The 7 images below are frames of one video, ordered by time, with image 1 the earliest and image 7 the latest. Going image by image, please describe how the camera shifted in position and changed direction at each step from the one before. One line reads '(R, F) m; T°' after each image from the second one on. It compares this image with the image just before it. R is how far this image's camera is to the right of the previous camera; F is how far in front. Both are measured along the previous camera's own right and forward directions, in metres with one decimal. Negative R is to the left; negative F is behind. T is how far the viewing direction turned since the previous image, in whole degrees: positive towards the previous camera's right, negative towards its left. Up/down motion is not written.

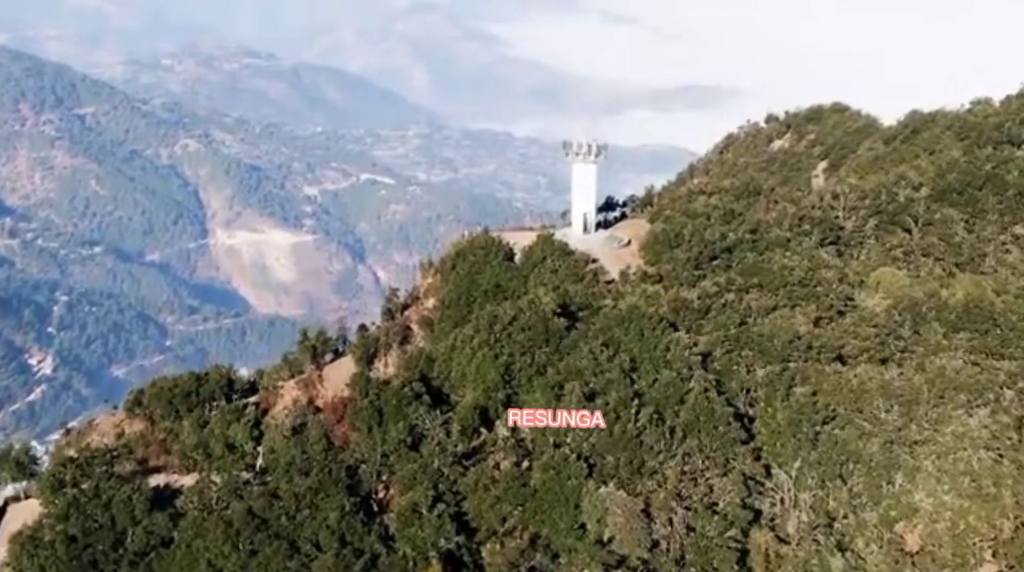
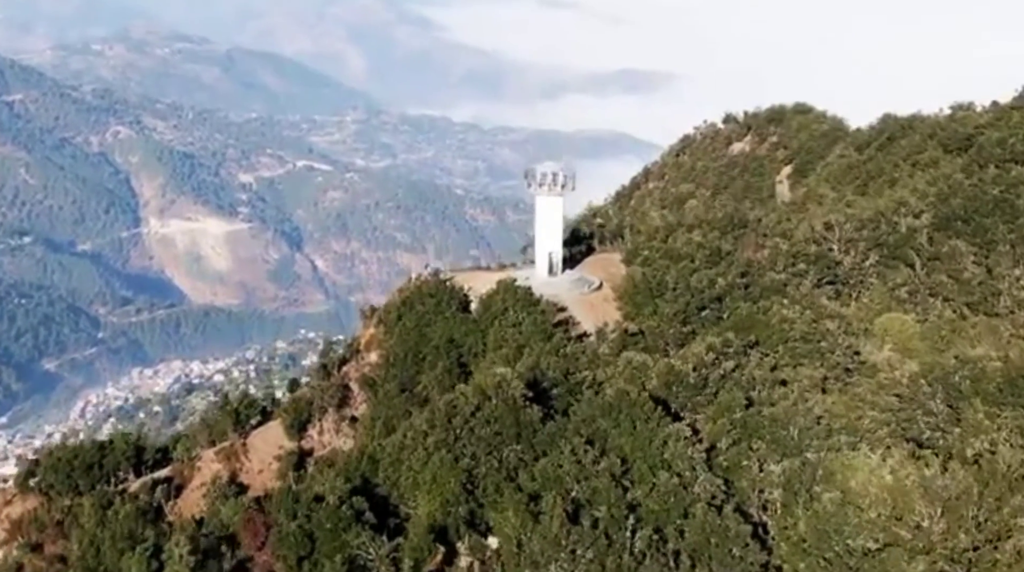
(-0.3, +4.3) m; +3°
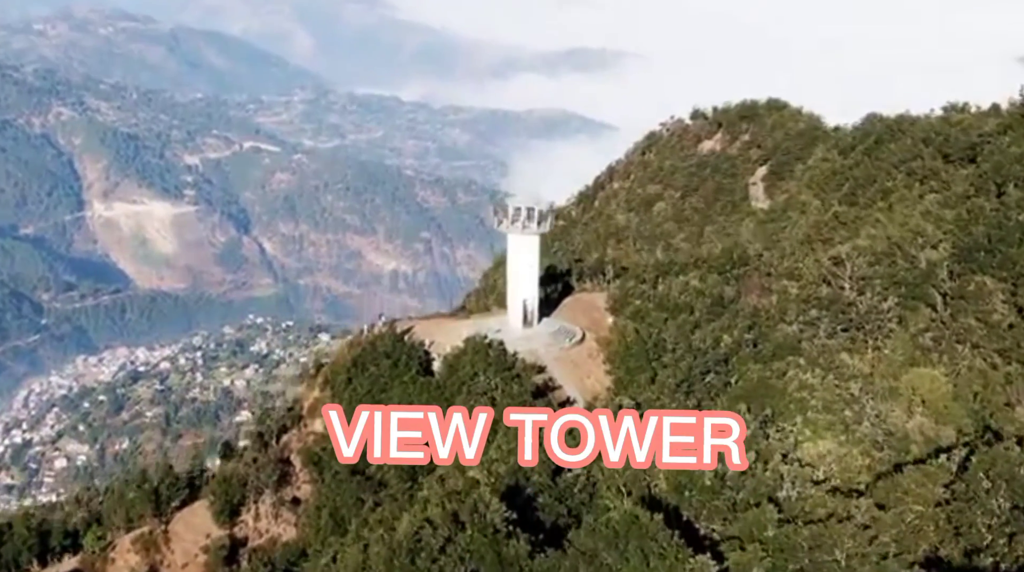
(-0.3, +4.0) m; +3°
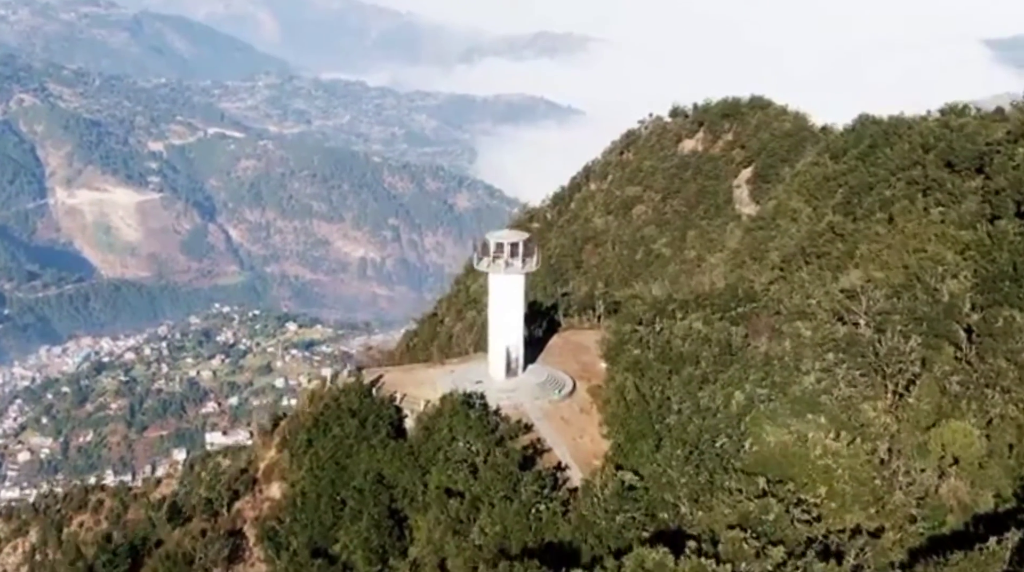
(-0.2, +2.7) m; +2°
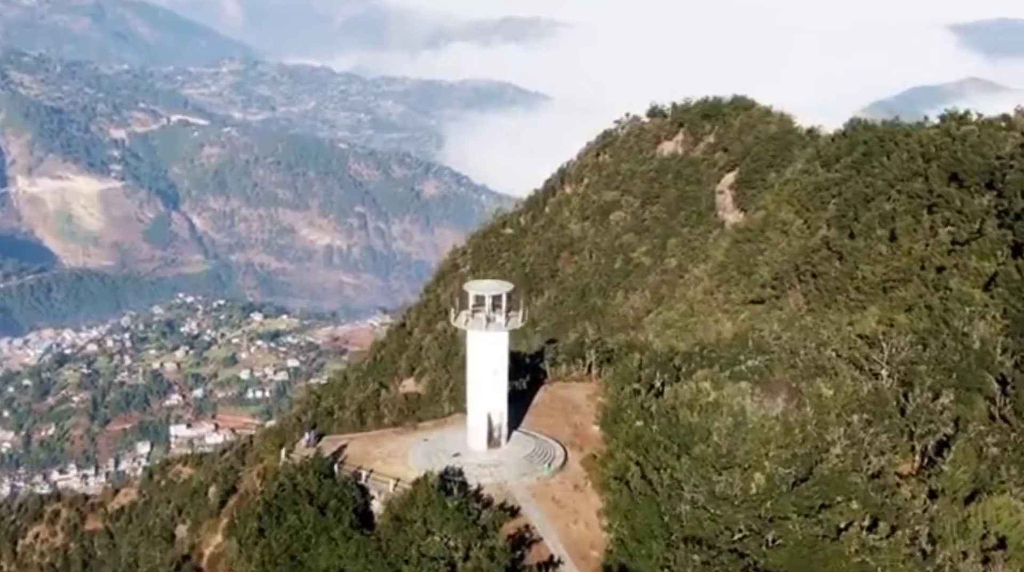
(-0.2, +2.7) m; +2°
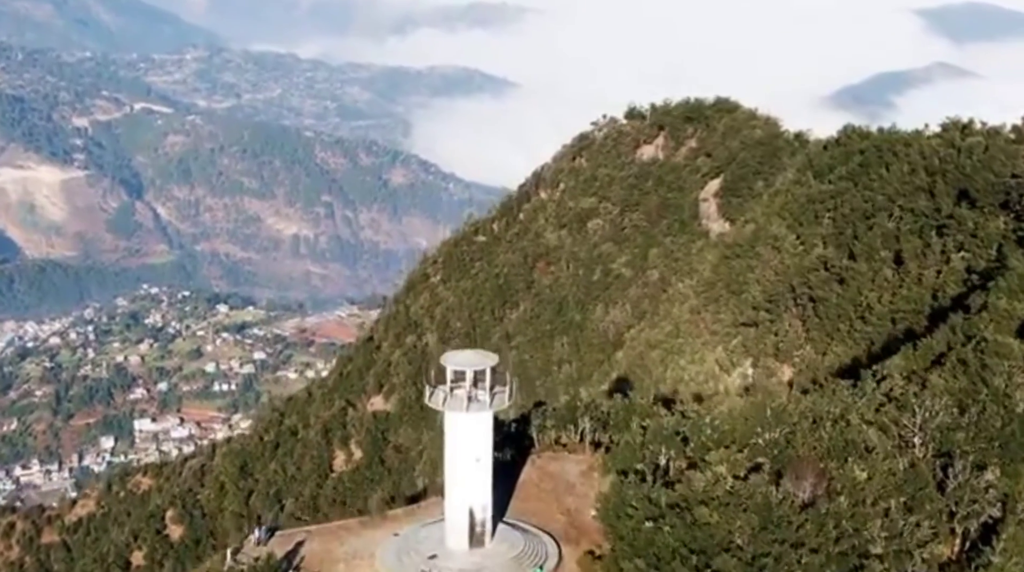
(-0.2, +2.7) m; +2°
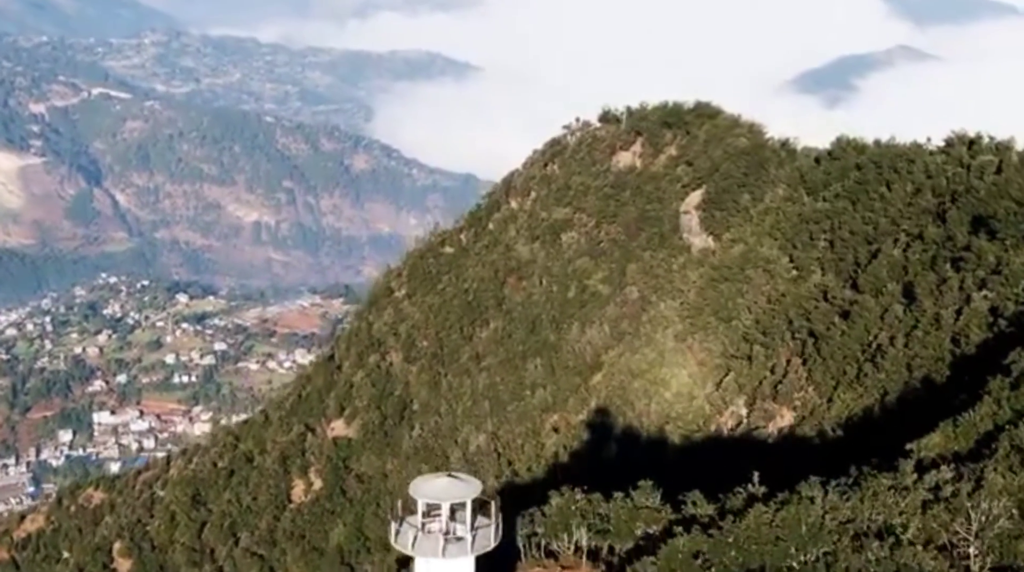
(-0.2, +3.1) m; +2°
